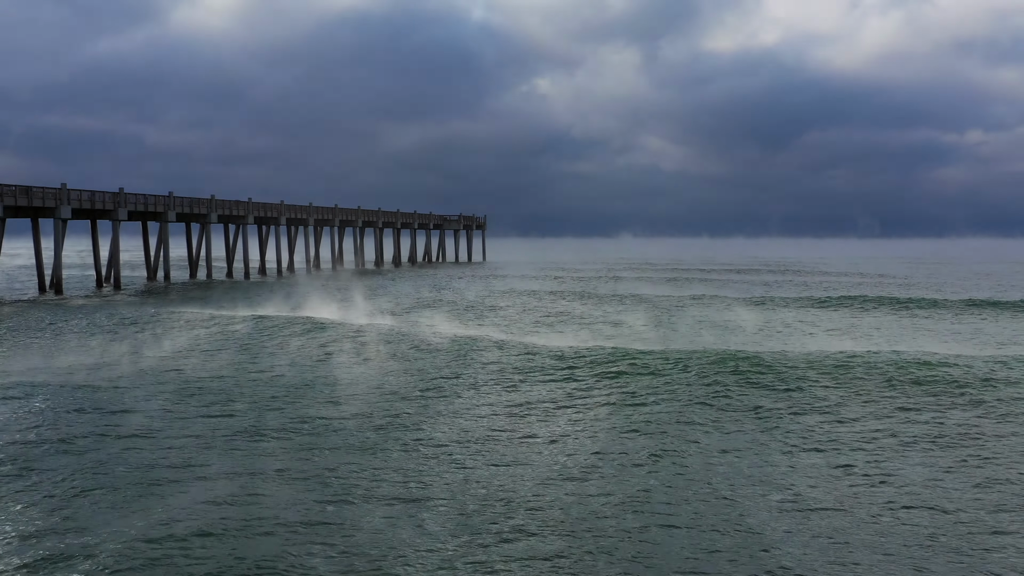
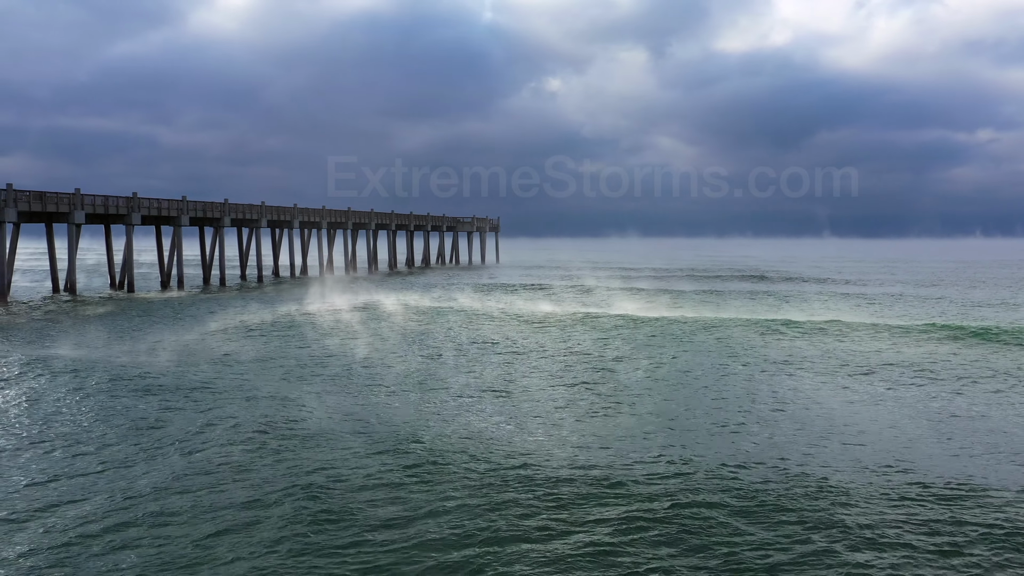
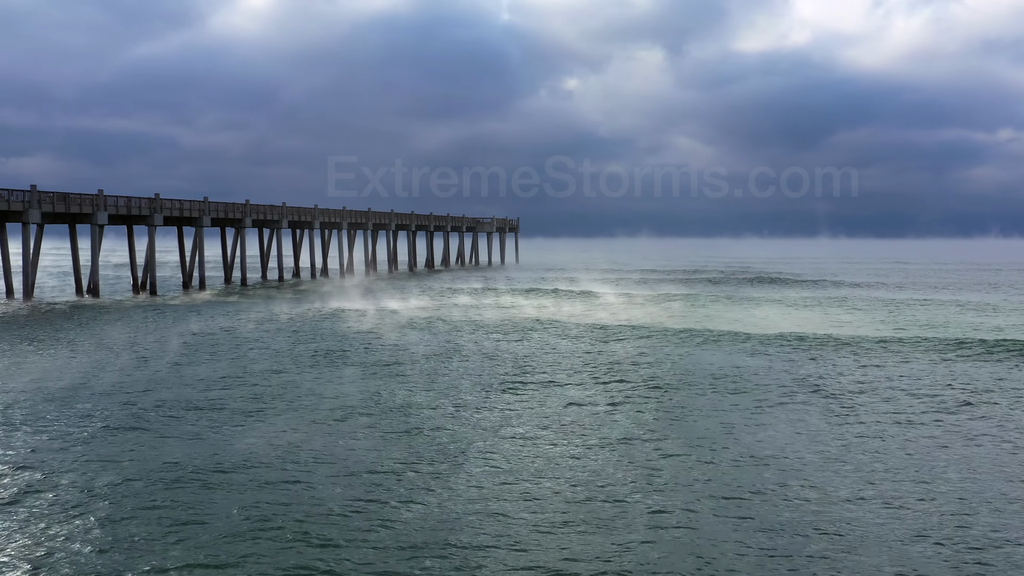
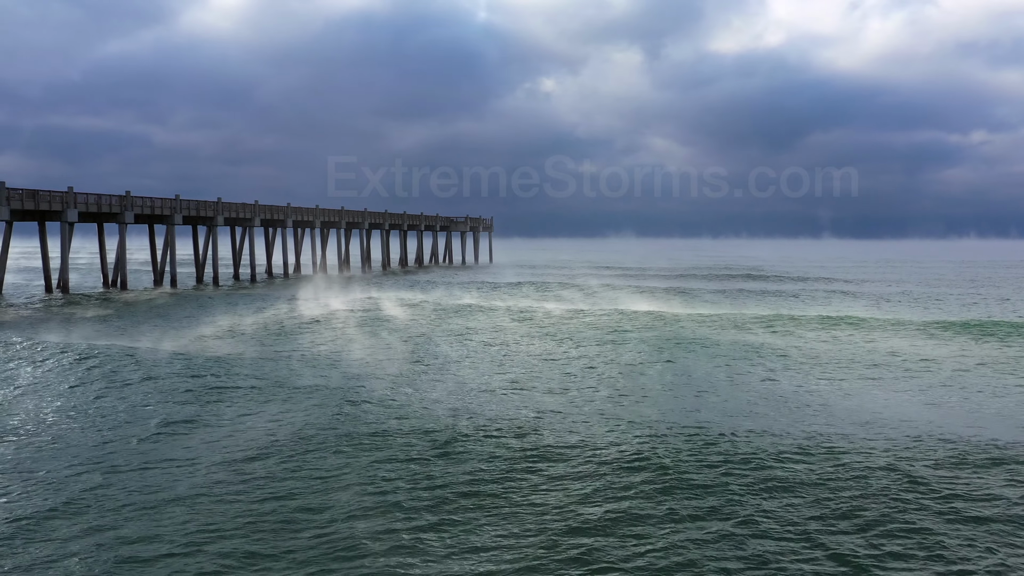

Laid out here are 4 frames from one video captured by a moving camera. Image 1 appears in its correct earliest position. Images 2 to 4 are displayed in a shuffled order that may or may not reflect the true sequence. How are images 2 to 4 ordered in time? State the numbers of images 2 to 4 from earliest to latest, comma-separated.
4, 2, 3
